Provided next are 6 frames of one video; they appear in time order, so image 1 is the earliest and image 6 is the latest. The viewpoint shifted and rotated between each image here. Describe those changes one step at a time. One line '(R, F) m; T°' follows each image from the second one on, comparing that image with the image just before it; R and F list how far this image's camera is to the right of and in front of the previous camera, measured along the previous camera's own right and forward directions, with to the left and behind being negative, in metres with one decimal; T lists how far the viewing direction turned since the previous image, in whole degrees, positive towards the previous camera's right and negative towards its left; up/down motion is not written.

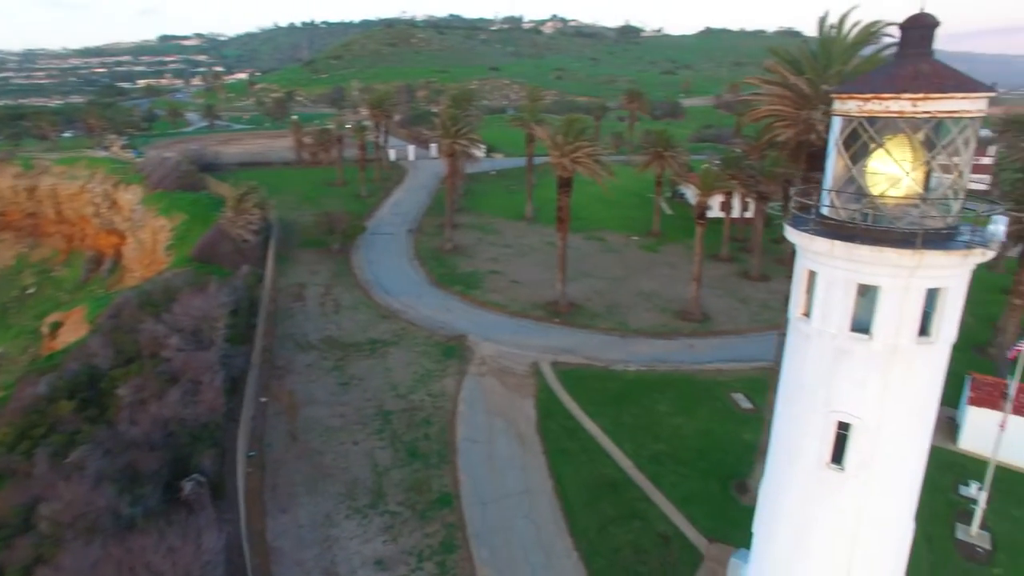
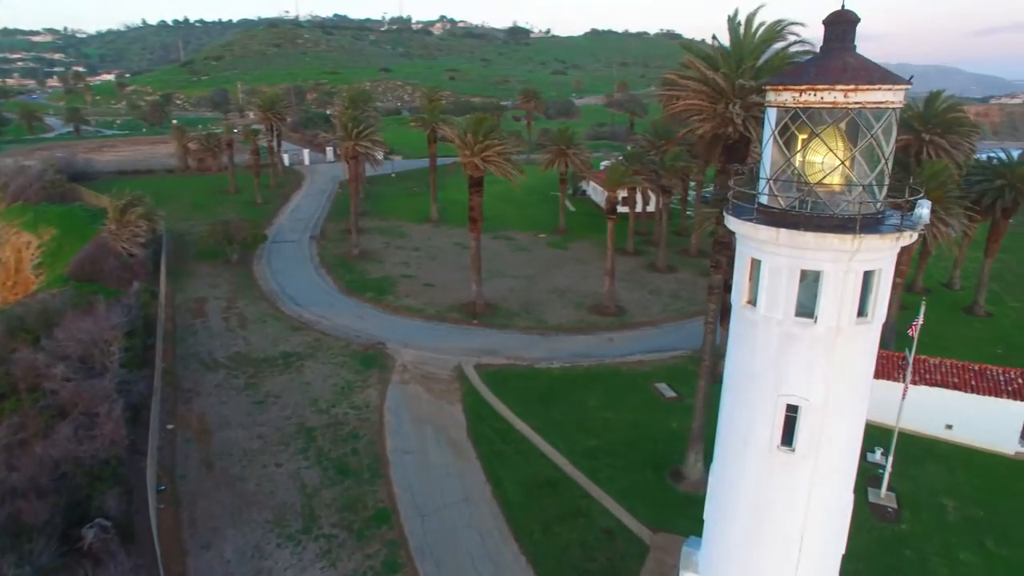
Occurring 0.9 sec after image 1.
(-0.8, +0.5) m; +9°
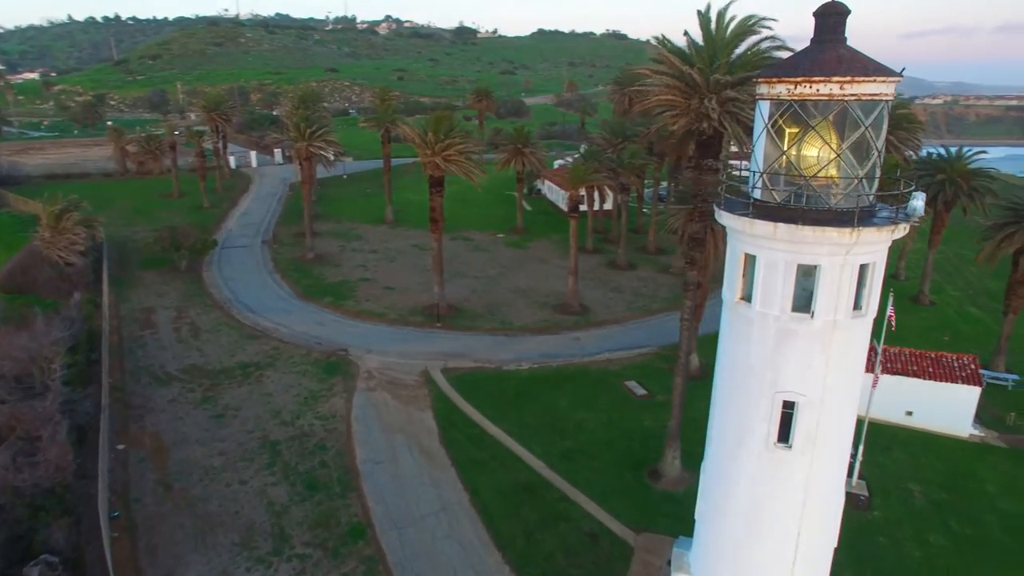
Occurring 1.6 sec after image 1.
(-0.7, +0.5) m; +4°
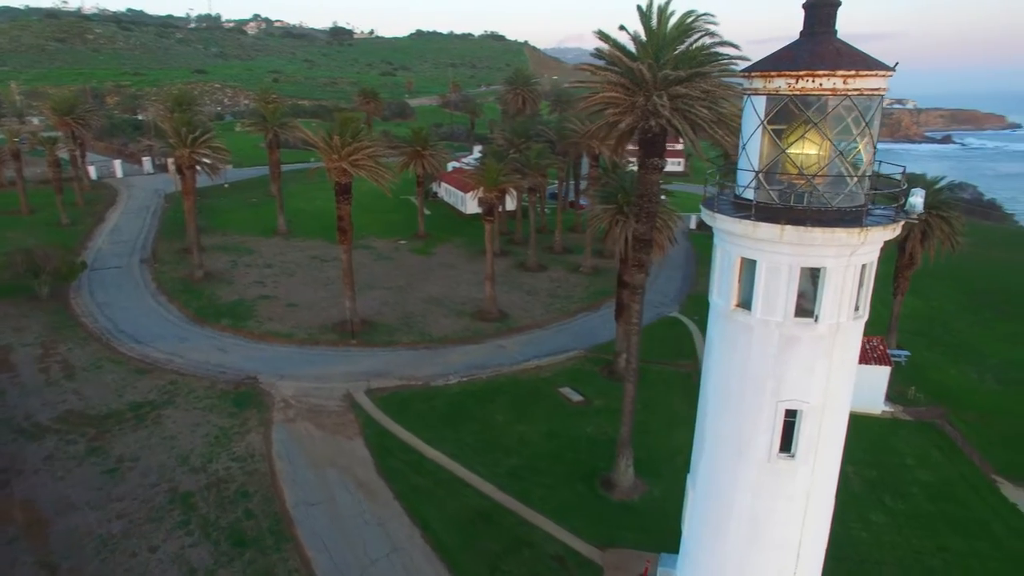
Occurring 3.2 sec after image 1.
(-1.5, +1.4) m; +10°
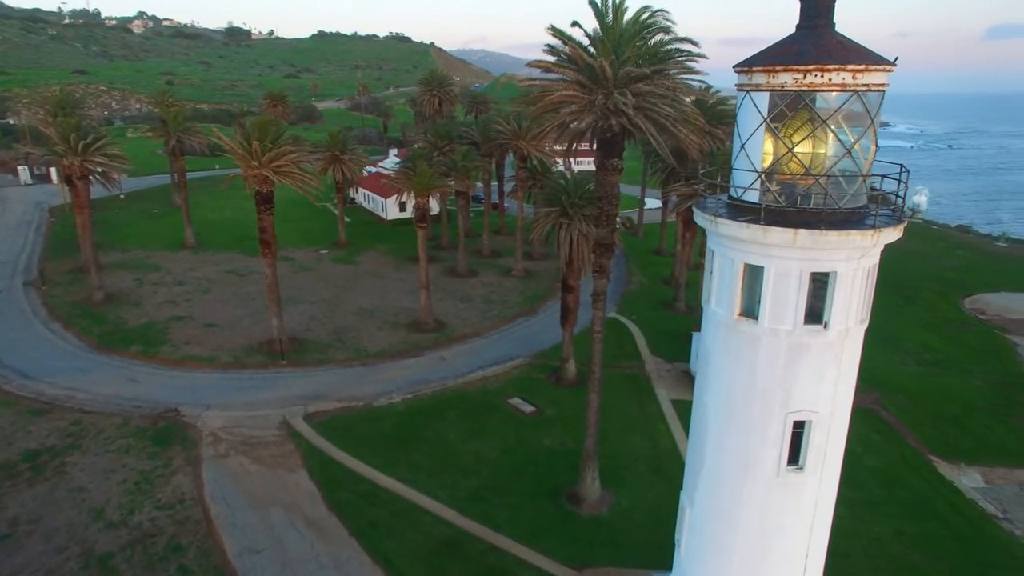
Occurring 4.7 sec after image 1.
(-1.1, +1.2) m; +7°
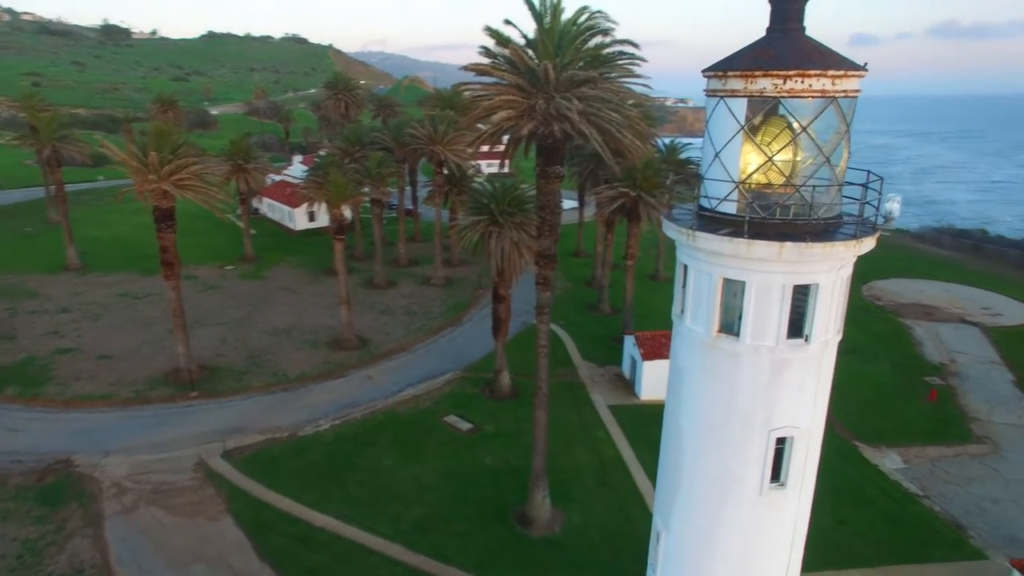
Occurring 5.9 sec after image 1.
(-0.8, +1.0) m; +8°
